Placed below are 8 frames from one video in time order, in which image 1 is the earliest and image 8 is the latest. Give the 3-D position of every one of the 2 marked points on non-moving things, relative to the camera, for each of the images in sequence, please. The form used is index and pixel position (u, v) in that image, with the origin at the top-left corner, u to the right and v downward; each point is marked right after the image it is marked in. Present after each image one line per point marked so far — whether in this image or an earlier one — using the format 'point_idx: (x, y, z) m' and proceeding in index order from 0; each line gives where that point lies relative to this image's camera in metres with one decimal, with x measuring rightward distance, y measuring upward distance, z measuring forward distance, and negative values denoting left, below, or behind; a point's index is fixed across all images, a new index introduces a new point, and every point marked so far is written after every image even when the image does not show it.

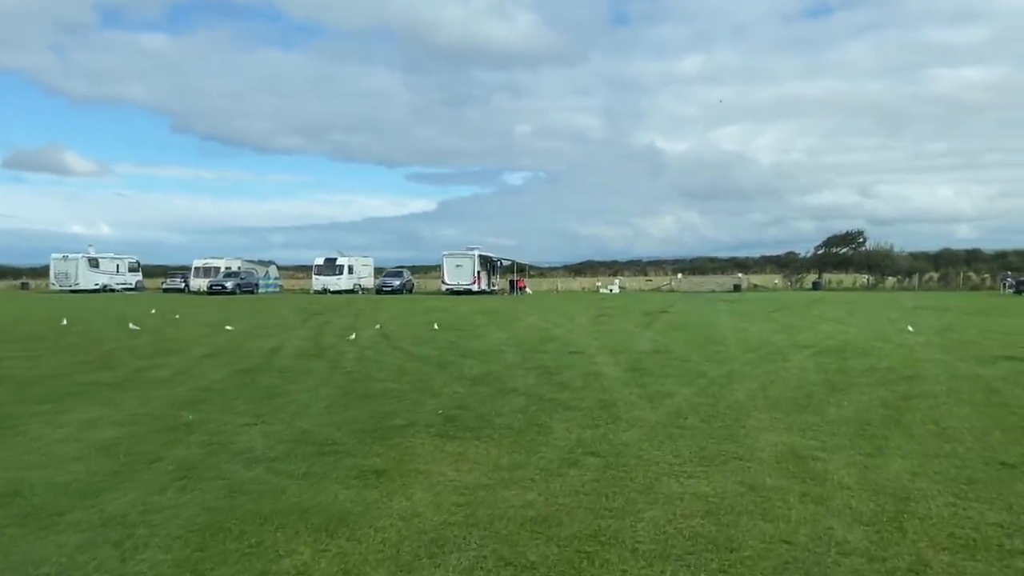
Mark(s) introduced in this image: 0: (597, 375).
0: (+1.5, -1.6, +14.5) m
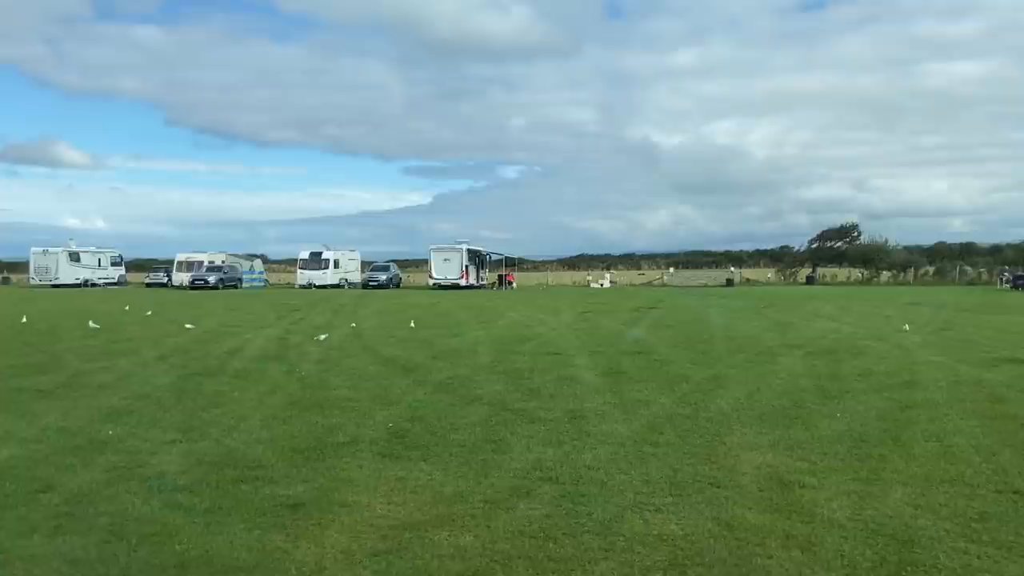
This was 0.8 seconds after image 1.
0: (+1.0, -1.5, +13.5) m
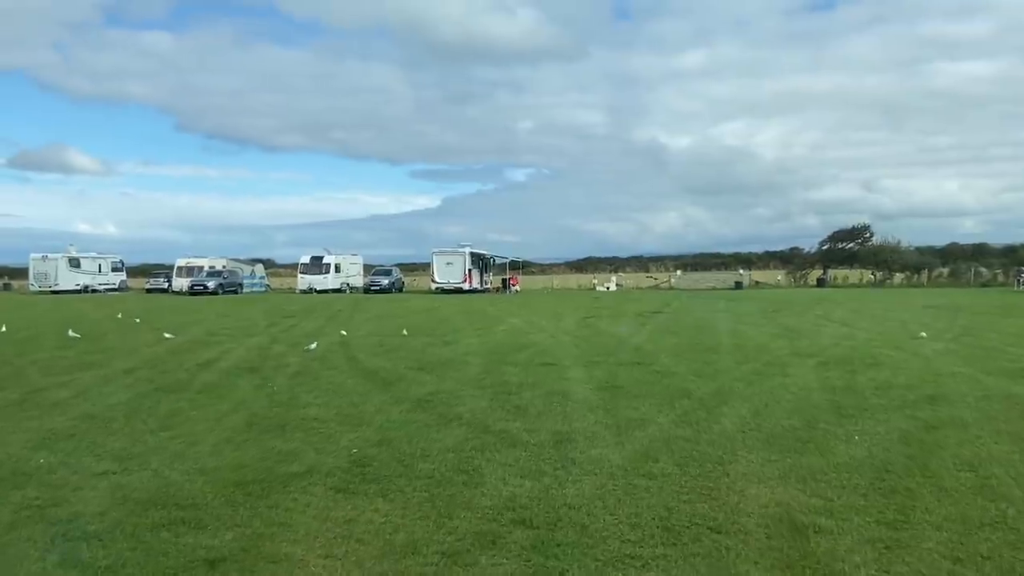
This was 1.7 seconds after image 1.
0: (+0.8, -1.7, +12.4) m
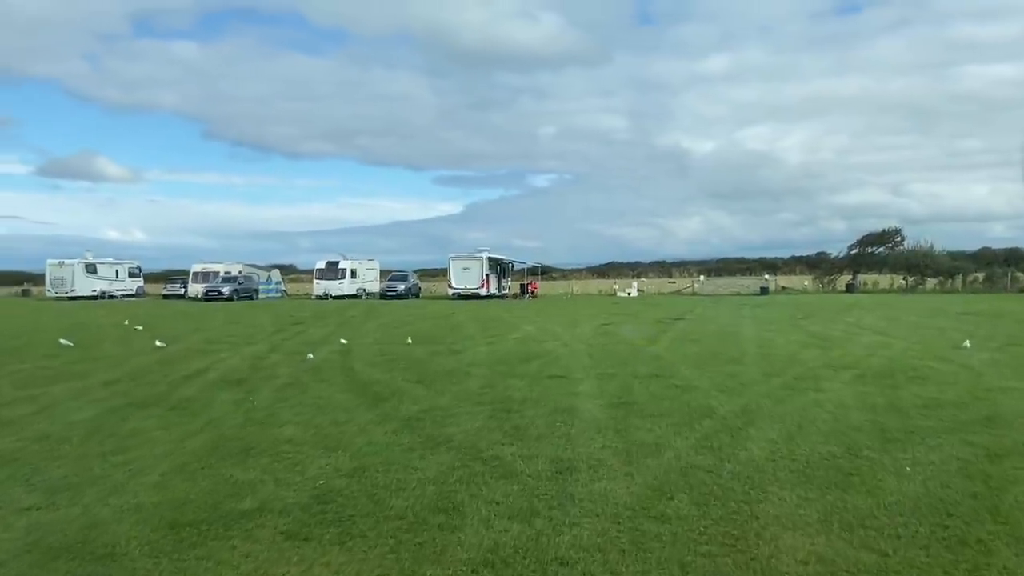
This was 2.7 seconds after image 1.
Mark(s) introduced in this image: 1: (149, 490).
0: (+0.8, -1.7, +11.1) m
1: (-3.5, -1.9, +7.7) m
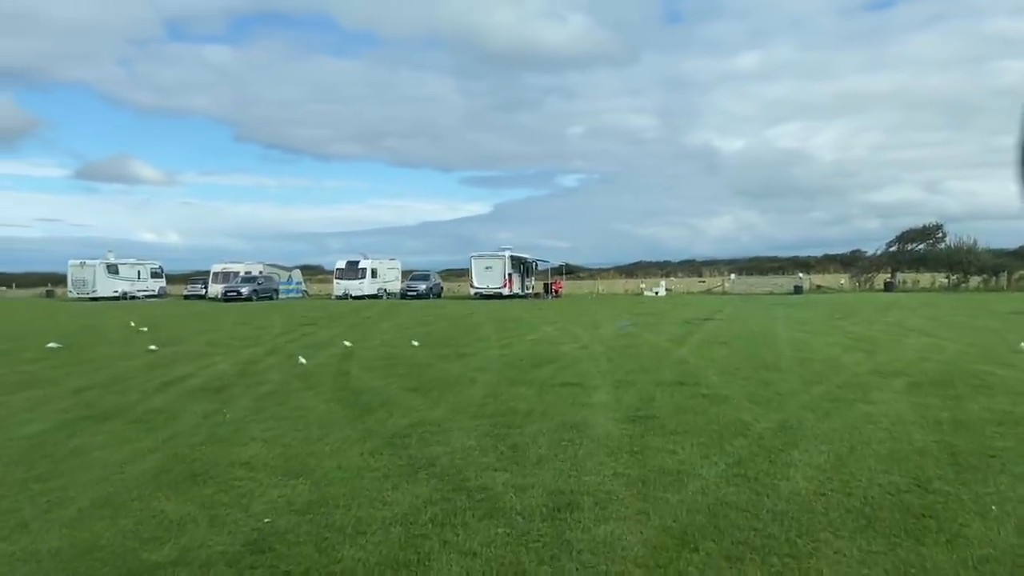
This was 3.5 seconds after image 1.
0: (+0.8, -1.7, +9.5) m
1: (-3.6, -1.9, +6.4) m
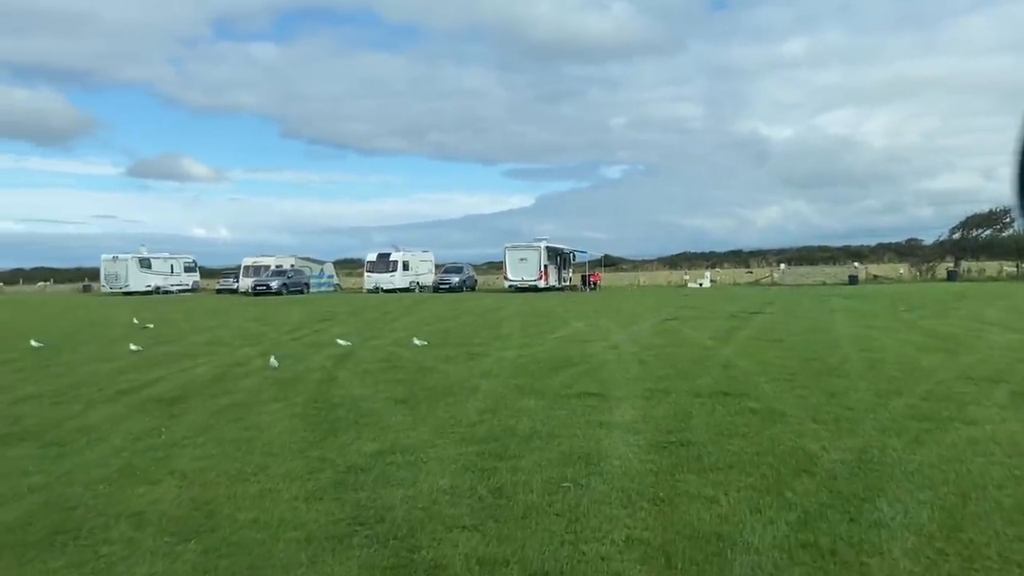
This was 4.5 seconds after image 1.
0: (+0.7, -1.6, +7.3) m
1: (-3.9, -1.9, +4.4) m
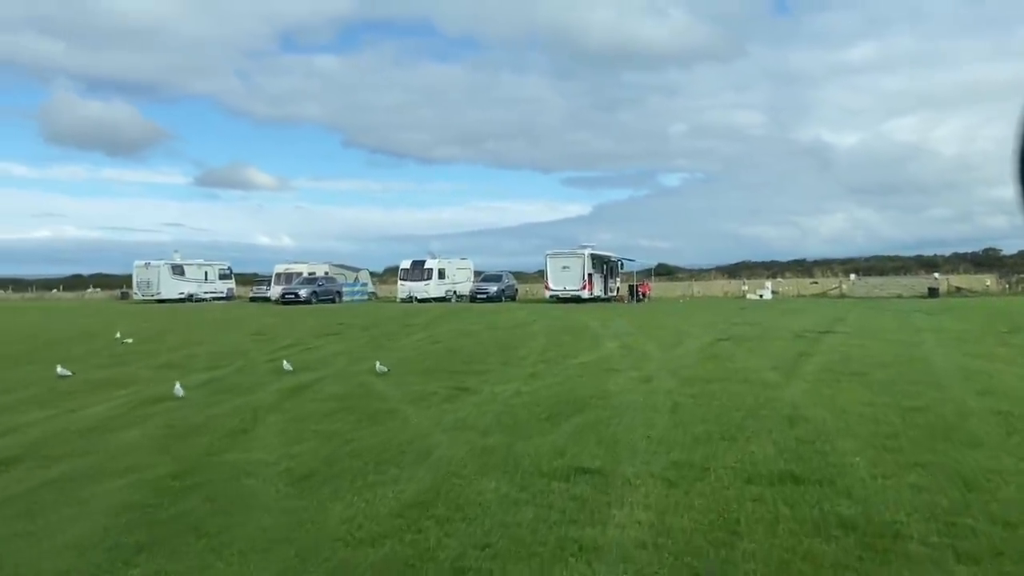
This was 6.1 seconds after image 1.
0: (0.0, -1.8, +3.6) m
1: (-4.7, -2.0, +1.0) m
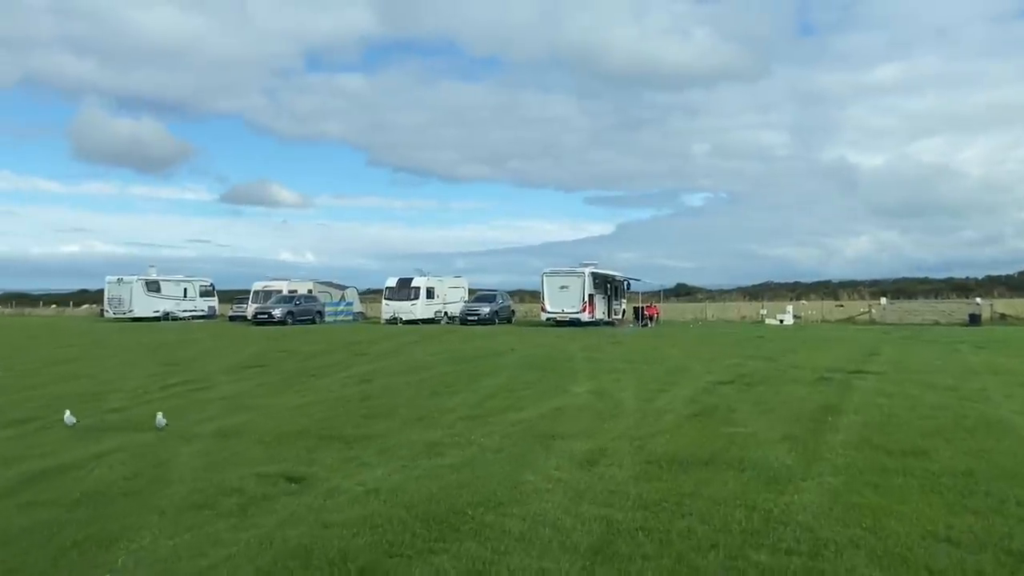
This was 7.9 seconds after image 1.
0: (-1.7, -1.9, -1.0) m
1: (-6.5, -2.0, -3.4) m
